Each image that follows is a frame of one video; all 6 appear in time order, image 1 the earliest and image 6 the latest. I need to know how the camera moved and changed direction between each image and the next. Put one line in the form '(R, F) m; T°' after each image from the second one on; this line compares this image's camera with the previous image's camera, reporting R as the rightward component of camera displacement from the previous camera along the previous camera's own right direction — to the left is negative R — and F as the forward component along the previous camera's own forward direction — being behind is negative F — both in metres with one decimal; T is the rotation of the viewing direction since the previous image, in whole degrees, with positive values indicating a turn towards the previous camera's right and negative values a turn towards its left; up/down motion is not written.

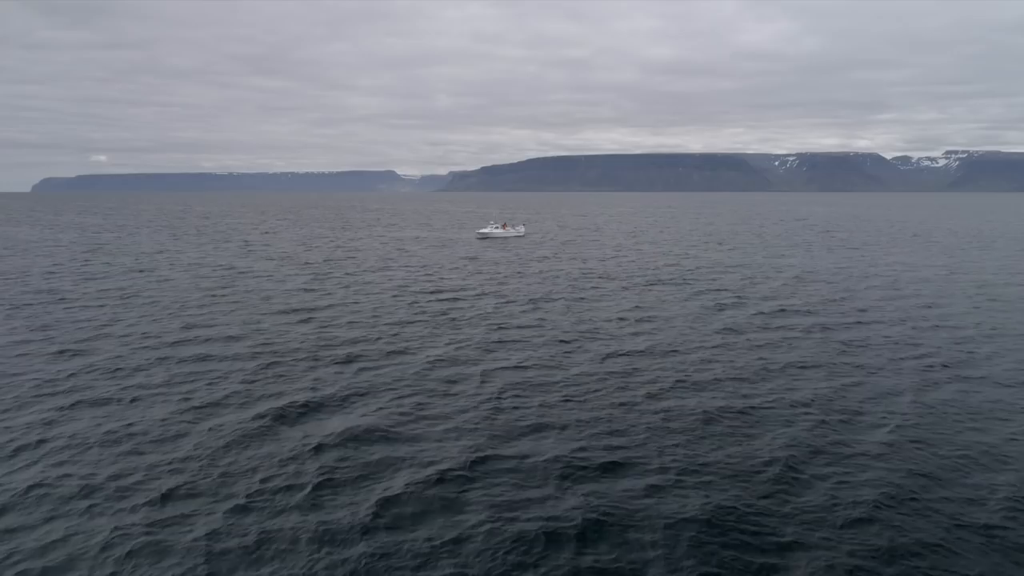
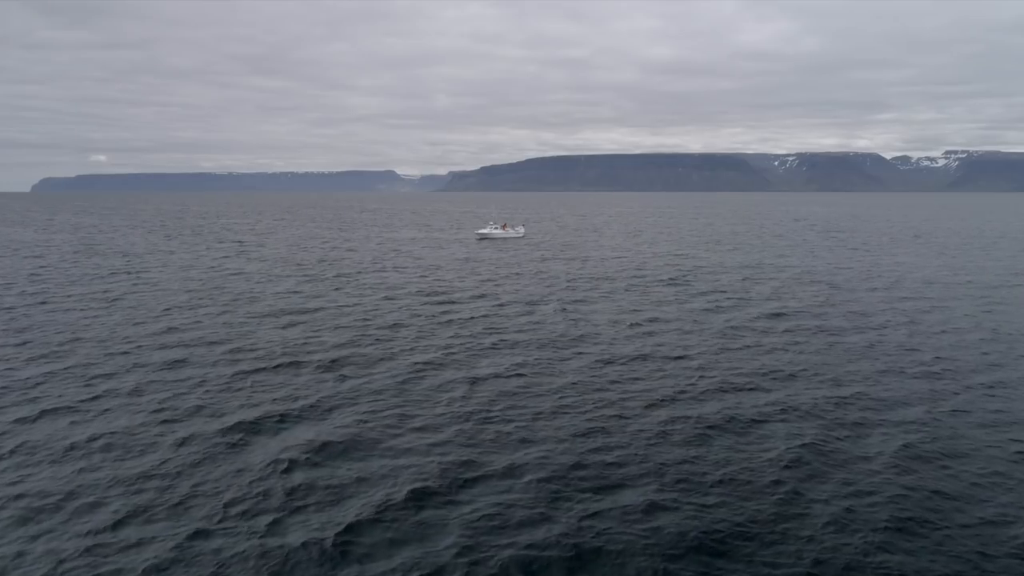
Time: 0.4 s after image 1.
(-1.8, -3.1) m; 0°
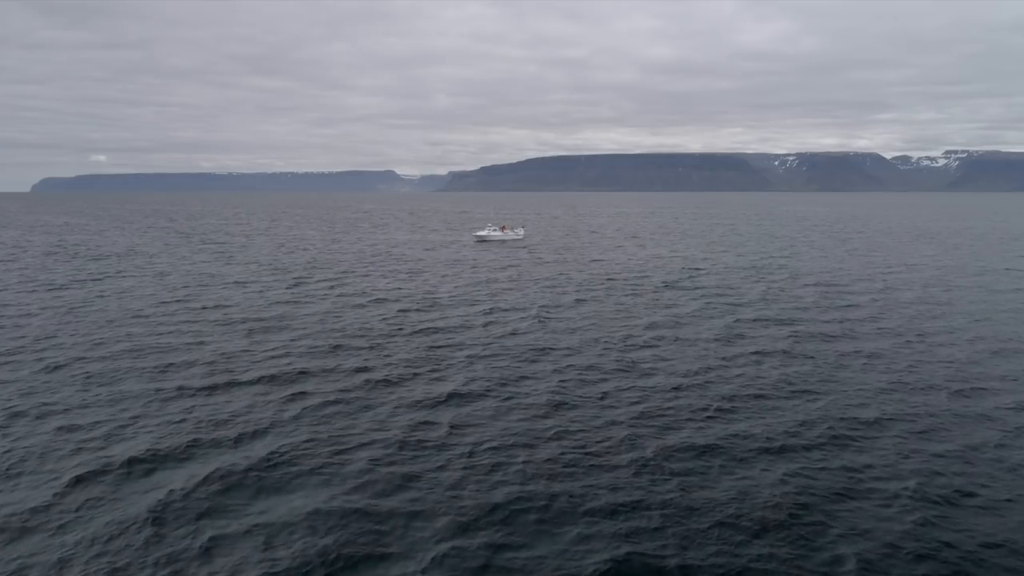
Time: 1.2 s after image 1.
(+0.5, +2.3) m; 0°
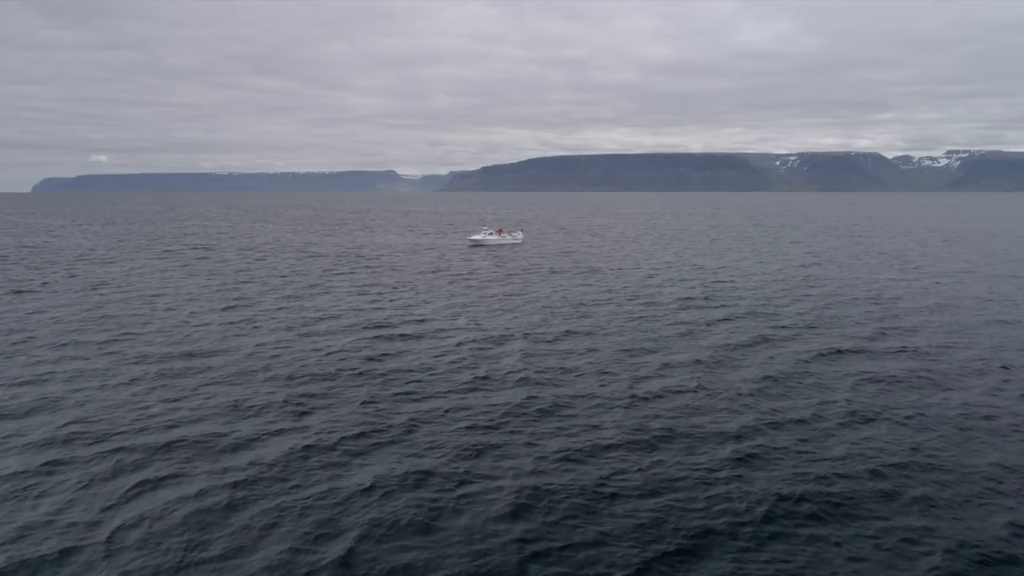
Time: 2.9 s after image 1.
(+0.8, +6.0) m; 0°
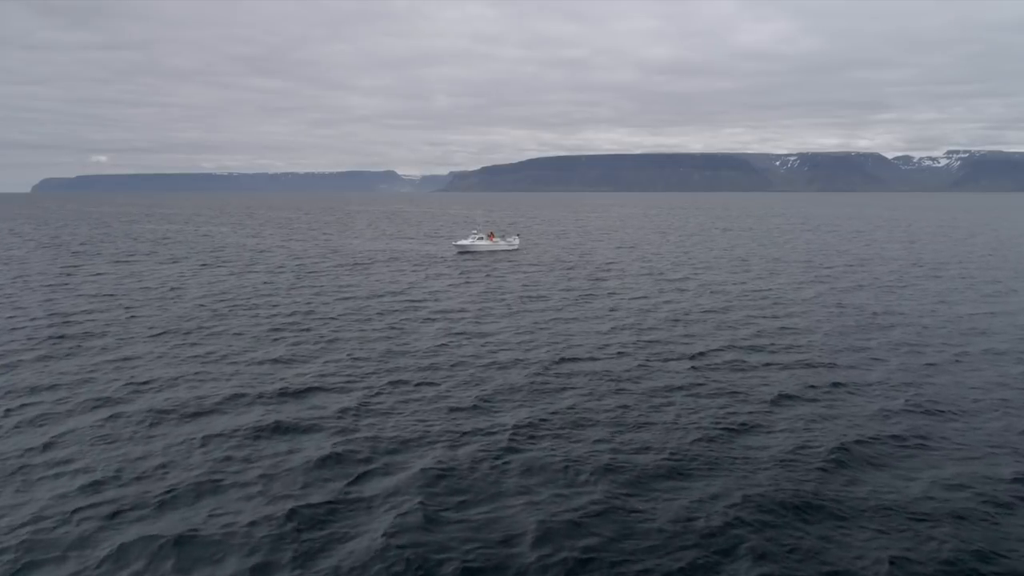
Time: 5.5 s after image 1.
(+1.0, +9.5) m; 0°
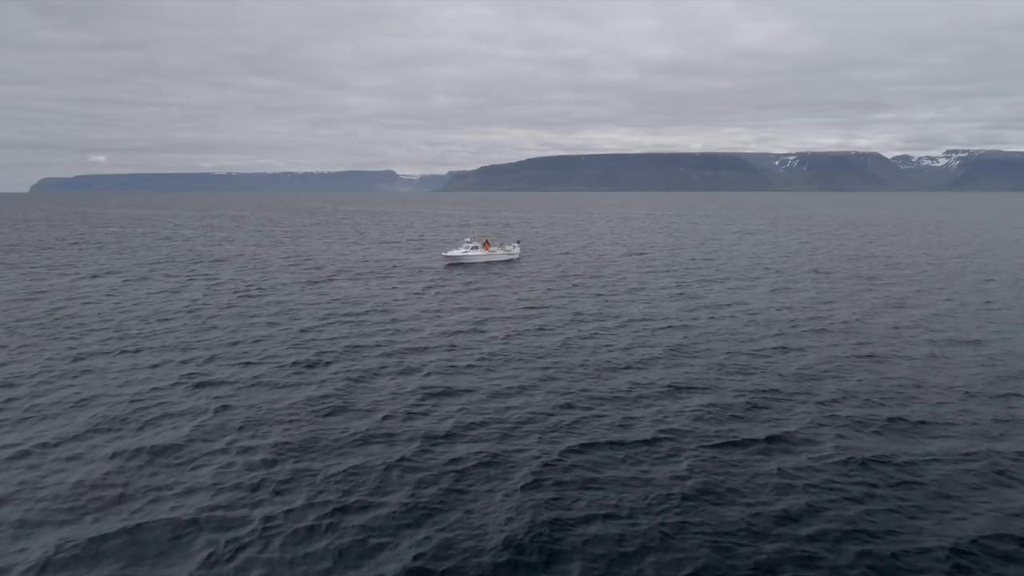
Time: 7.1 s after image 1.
(+0.3, +11.1) m; 0°
